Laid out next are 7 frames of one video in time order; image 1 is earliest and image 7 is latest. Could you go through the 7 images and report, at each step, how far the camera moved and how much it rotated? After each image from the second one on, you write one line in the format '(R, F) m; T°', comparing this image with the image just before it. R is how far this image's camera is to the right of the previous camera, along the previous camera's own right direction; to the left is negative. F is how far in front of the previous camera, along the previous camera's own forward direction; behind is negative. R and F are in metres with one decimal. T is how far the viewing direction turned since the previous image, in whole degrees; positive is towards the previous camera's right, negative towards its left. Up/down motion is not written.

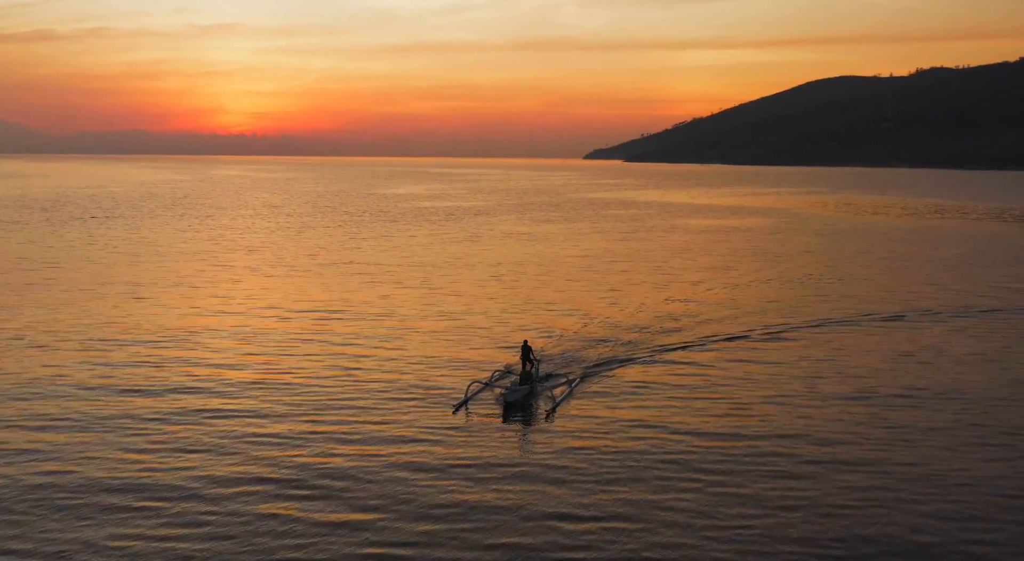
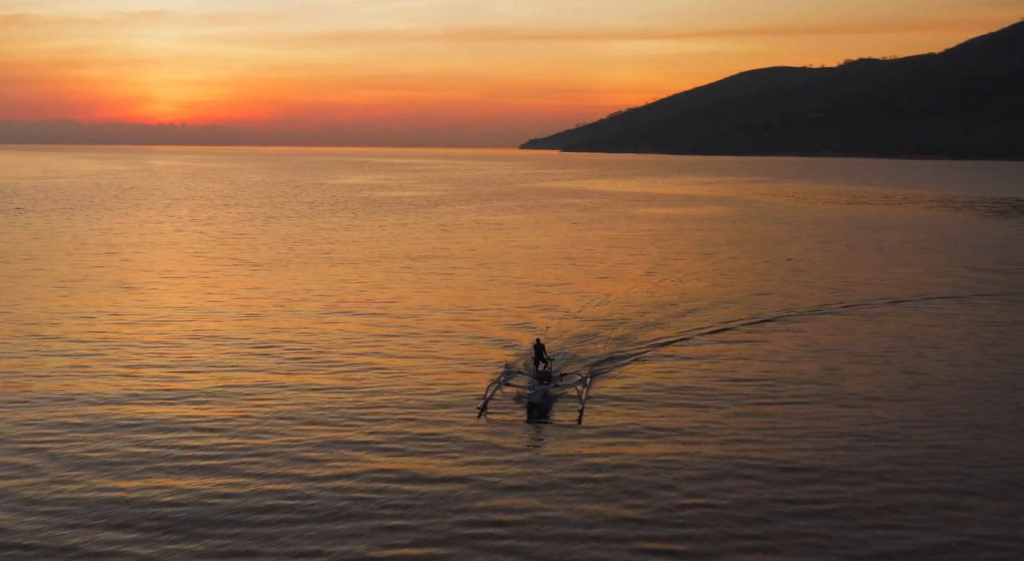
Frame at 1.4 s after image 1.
(-2.0, +0.9) m; +3°
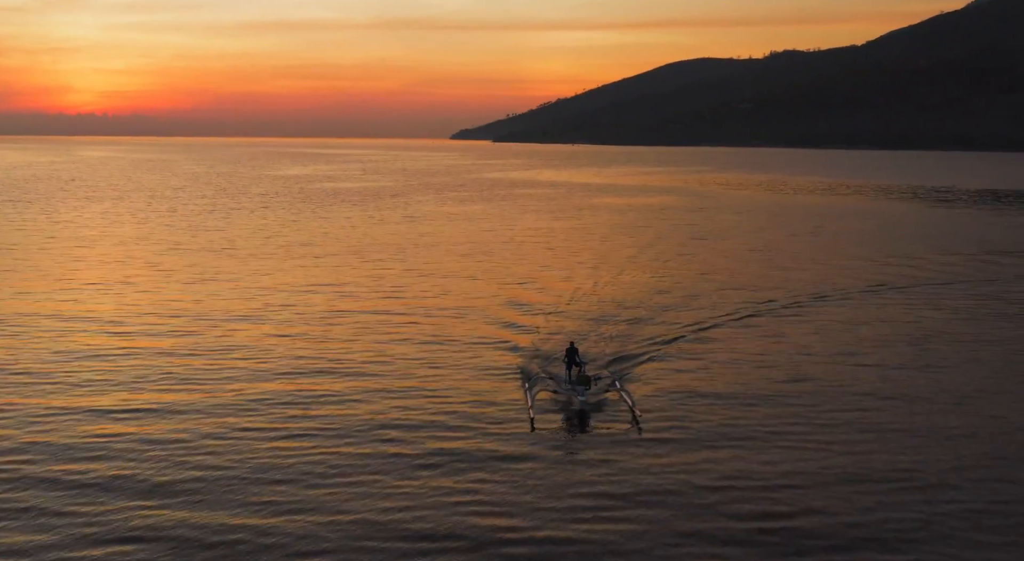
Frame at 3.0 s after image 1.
(-2.2, +0.9) m; +4°
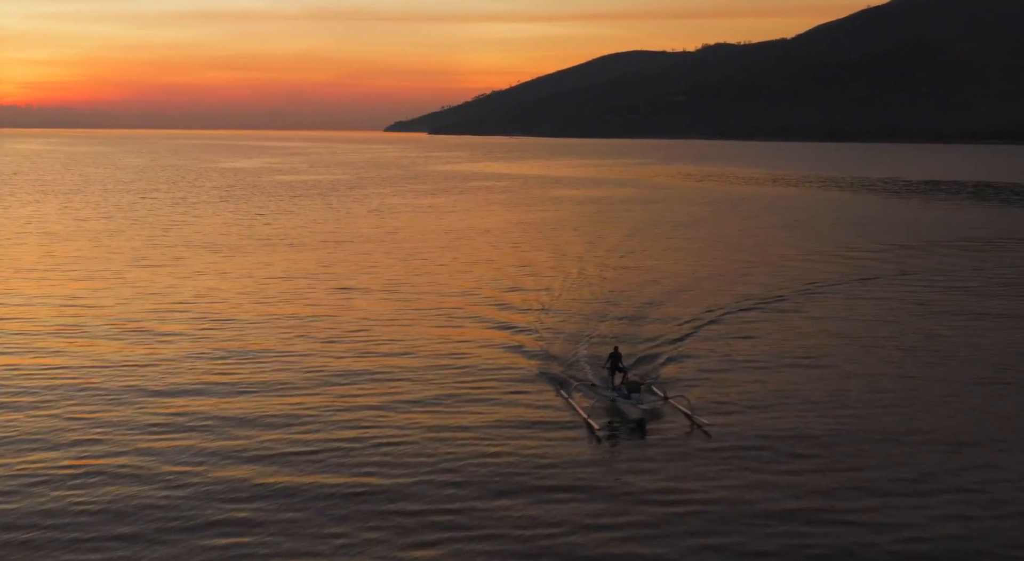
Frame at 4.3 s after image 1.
(-1.9, +0.6) m; +3°
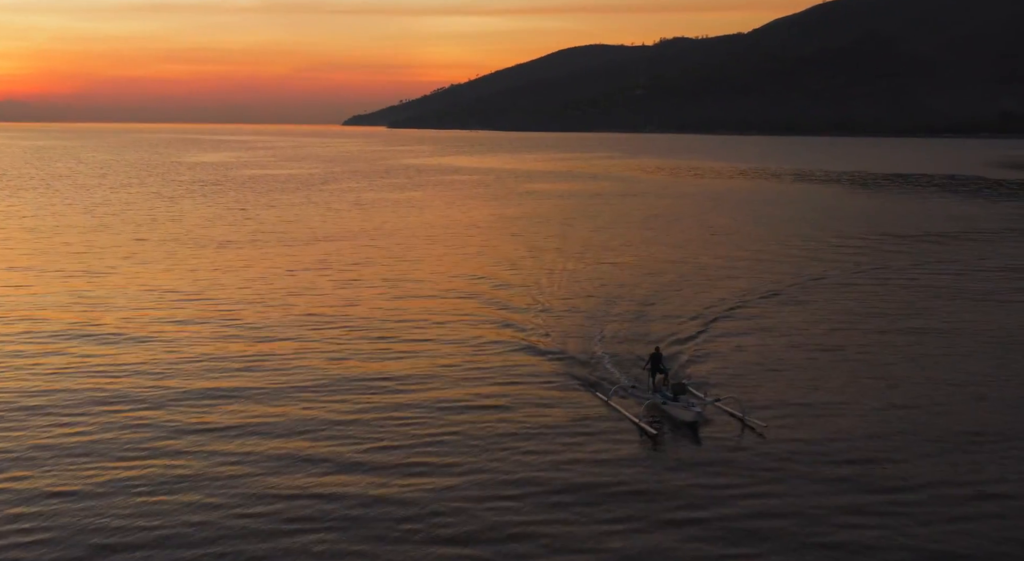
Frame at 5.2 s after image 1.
(-1.3, +0.5) m; +2°
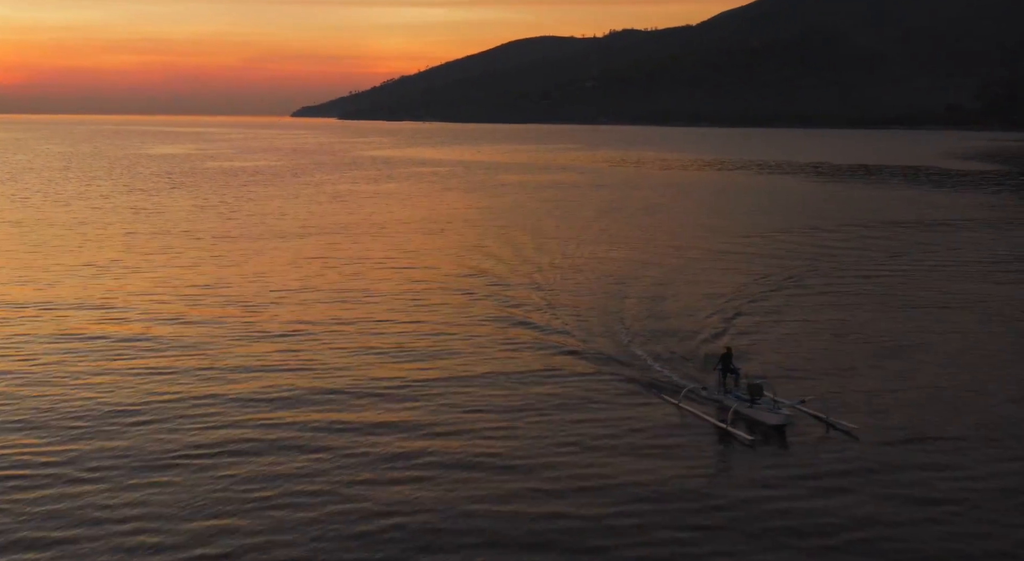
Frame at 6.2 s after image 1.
(-1.9, +0.6) m; +2°
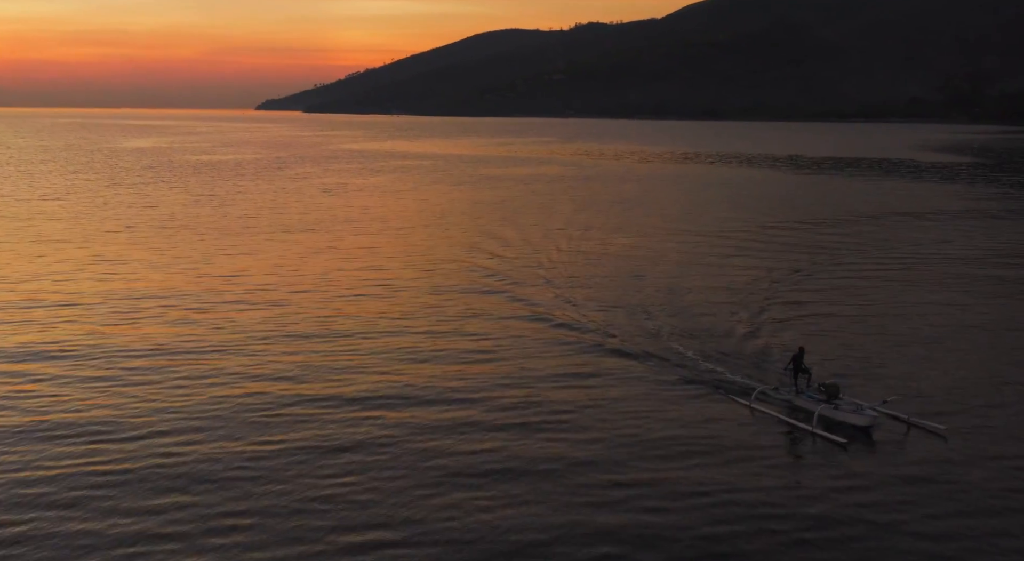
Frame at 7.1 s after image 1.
(-1.6, +0.5) m; +2°
